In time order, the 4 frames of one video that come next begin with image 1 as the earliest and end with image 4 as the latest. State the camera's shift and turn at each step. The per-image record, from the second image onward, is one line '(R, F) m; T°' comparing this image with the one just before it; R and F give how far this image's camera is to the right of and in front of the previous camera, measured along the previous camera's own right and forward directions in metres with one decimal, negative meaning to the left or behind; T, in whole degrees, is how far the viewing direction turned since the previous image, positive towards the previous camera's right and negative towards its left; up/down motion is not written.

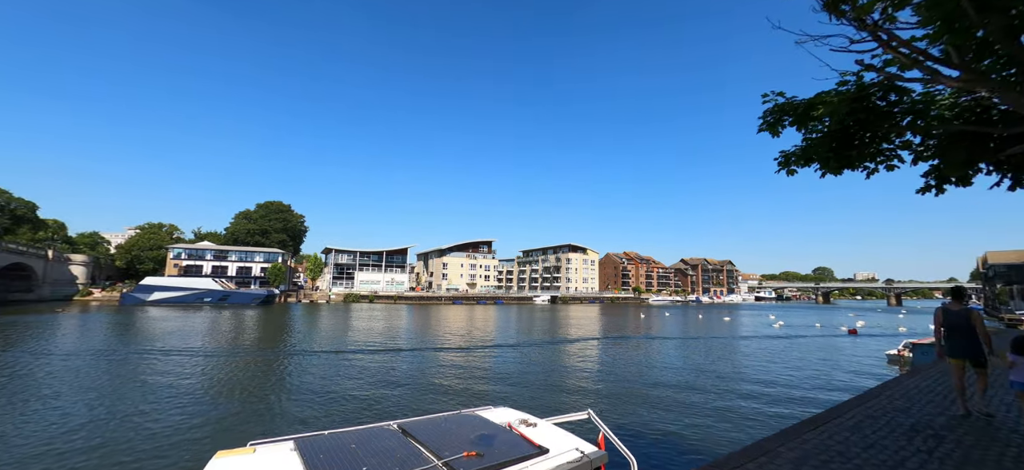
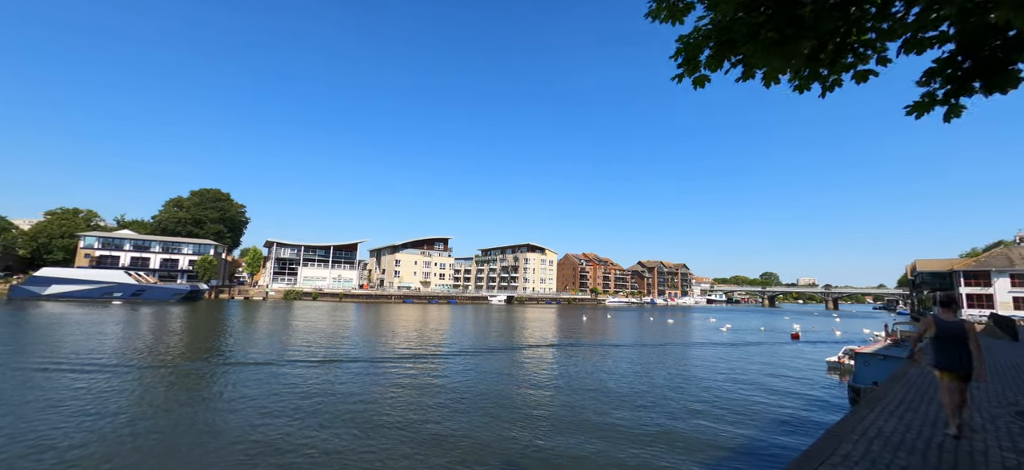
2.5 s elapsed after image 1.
(+1.5, +2.0) m; +5°
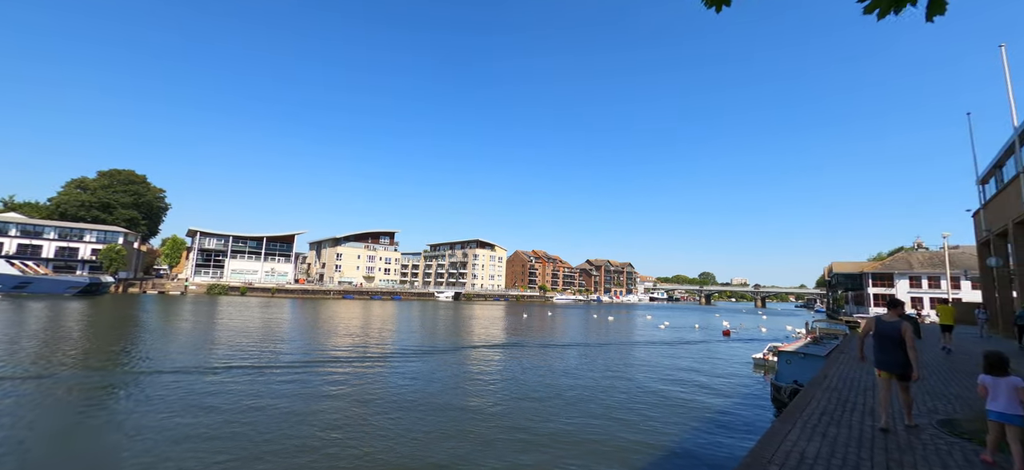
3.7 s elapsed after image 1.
(+0.9, +1.2) m; +6°
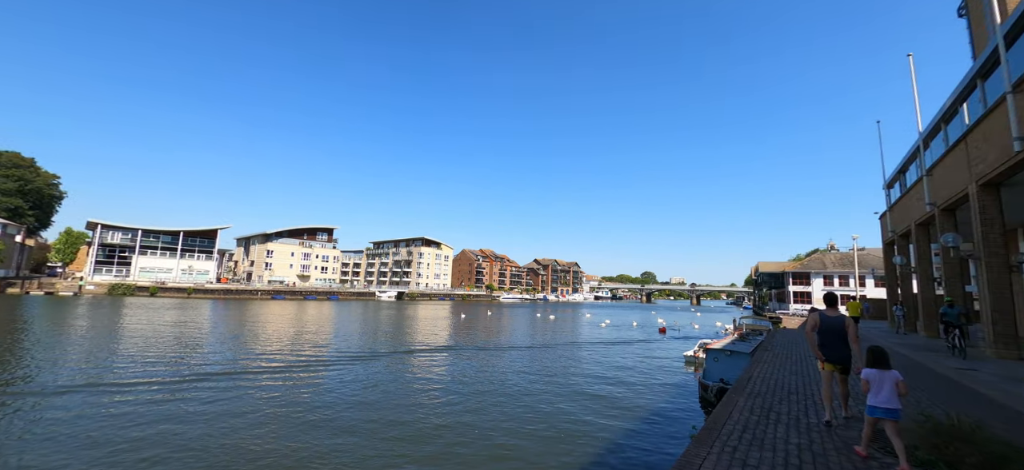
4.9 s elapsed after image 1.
(+1.0, +1.4) m; +7°
